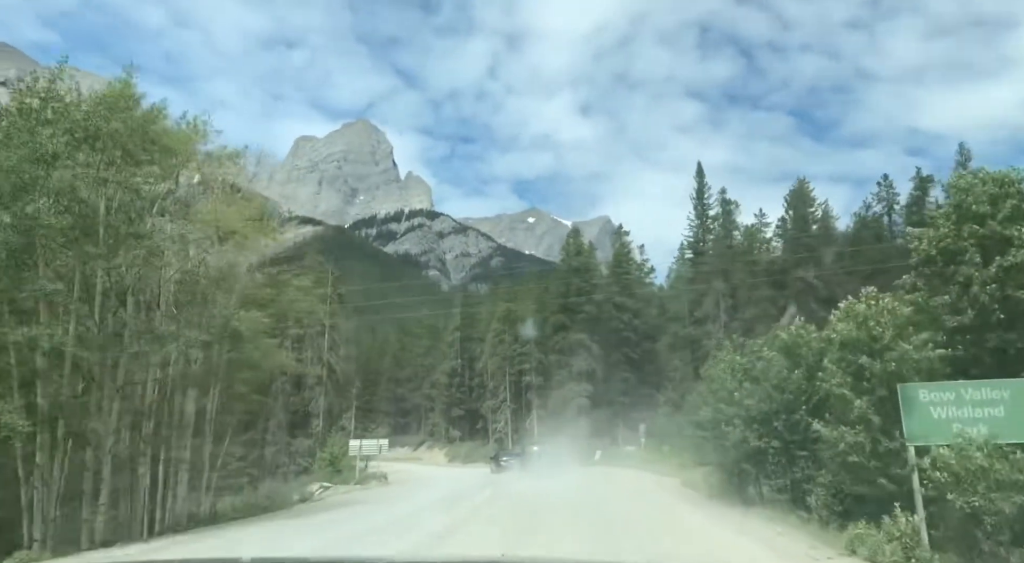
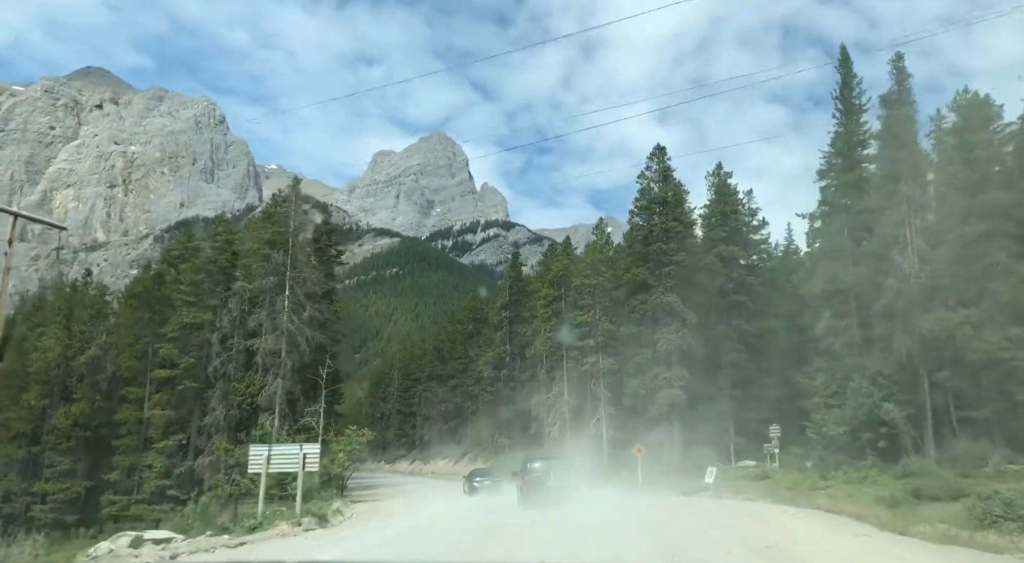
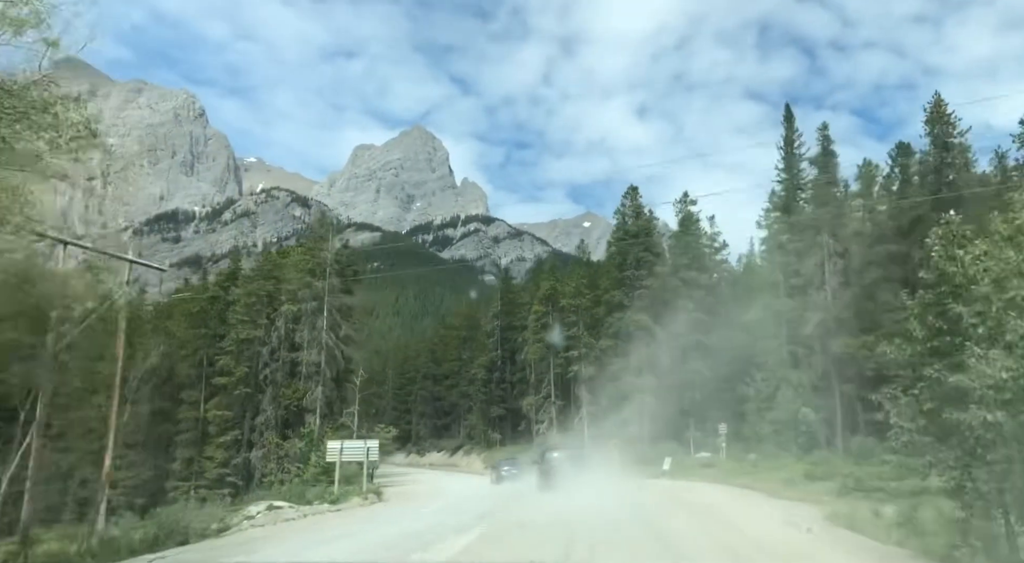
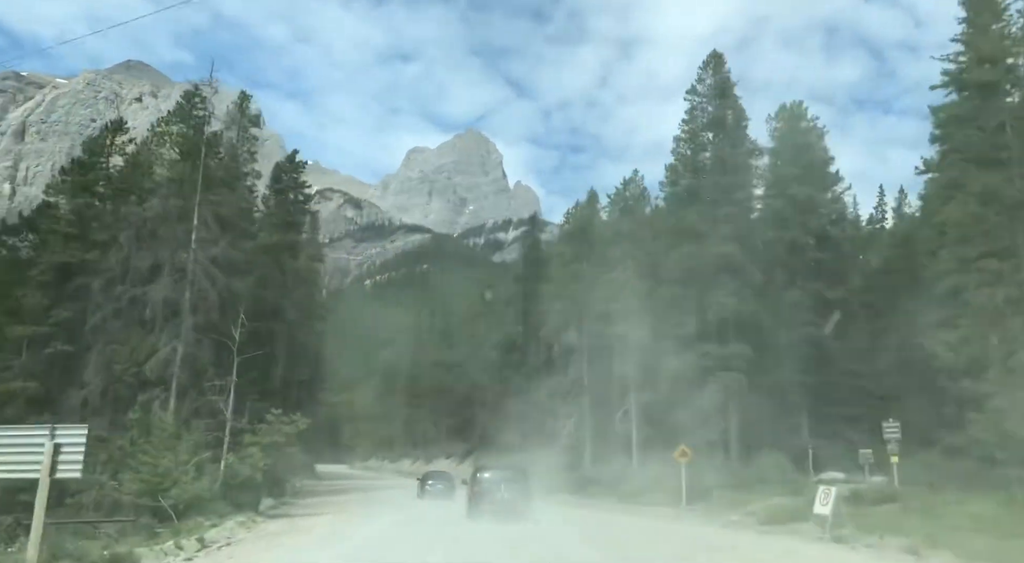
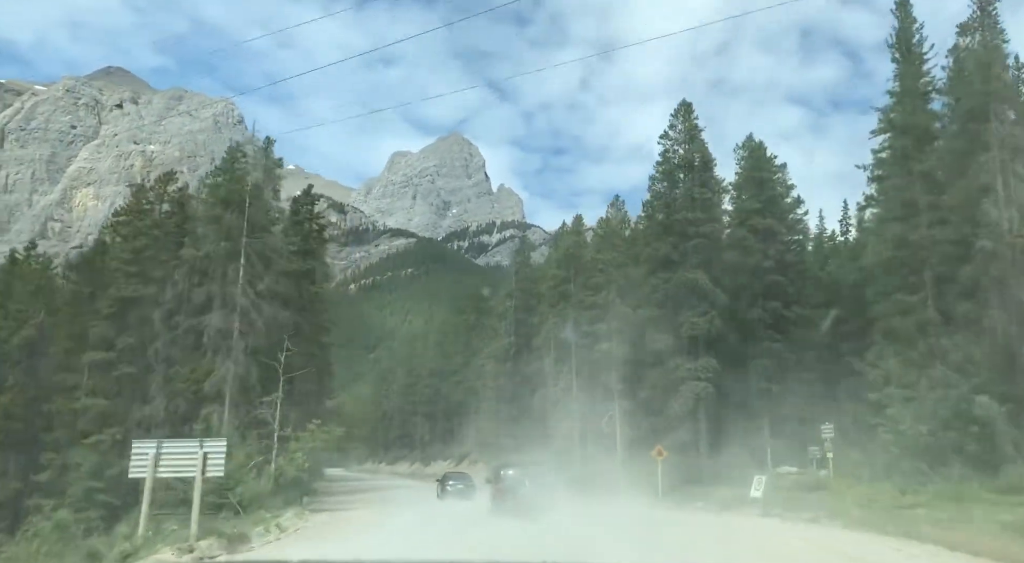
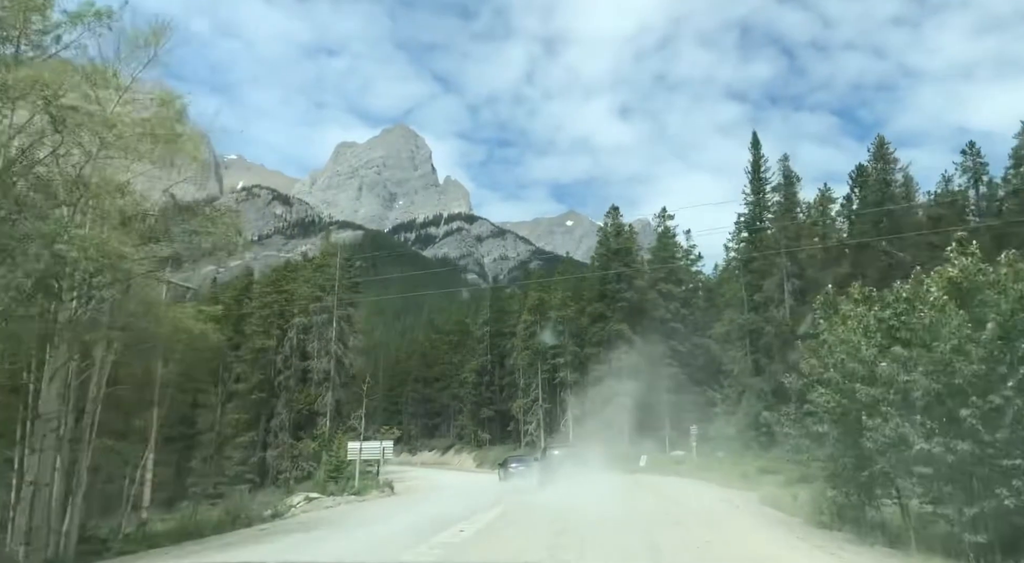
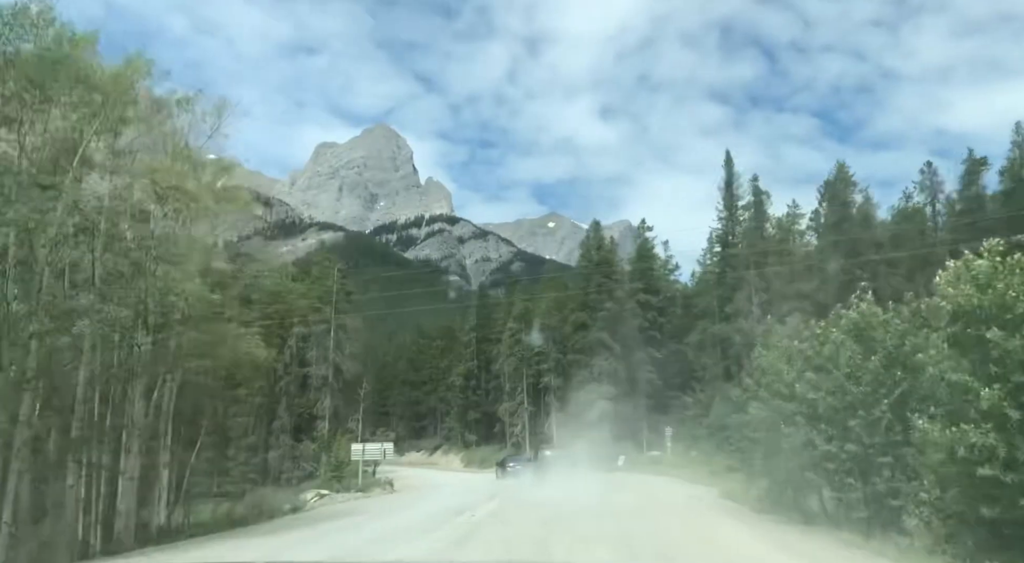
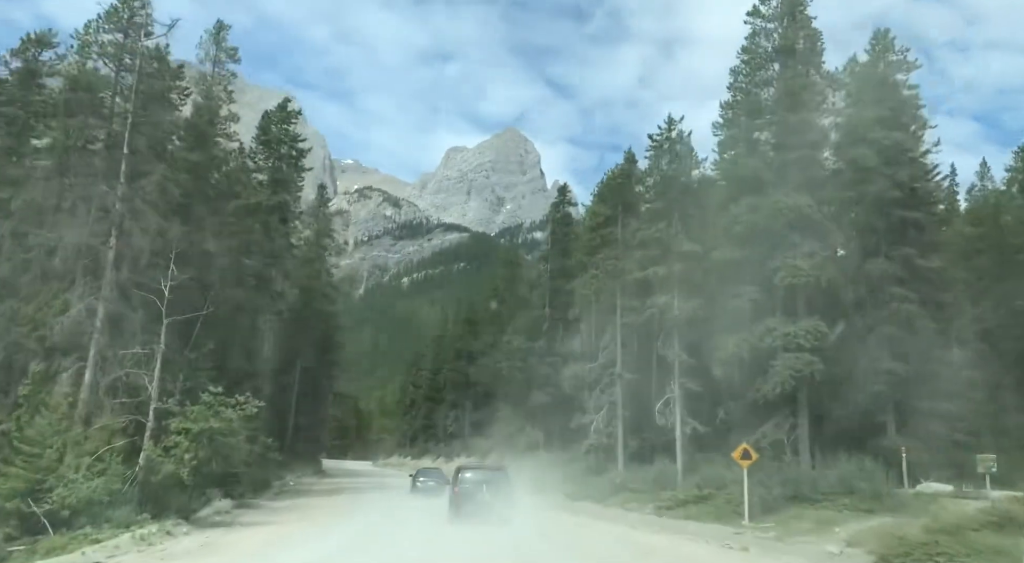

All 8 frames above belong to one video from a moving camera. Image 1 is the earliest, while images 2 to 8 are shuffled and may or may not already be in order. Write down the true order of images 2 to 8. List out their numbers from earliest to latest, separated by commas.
7, 6, 3, 2, 5, 4, 8
